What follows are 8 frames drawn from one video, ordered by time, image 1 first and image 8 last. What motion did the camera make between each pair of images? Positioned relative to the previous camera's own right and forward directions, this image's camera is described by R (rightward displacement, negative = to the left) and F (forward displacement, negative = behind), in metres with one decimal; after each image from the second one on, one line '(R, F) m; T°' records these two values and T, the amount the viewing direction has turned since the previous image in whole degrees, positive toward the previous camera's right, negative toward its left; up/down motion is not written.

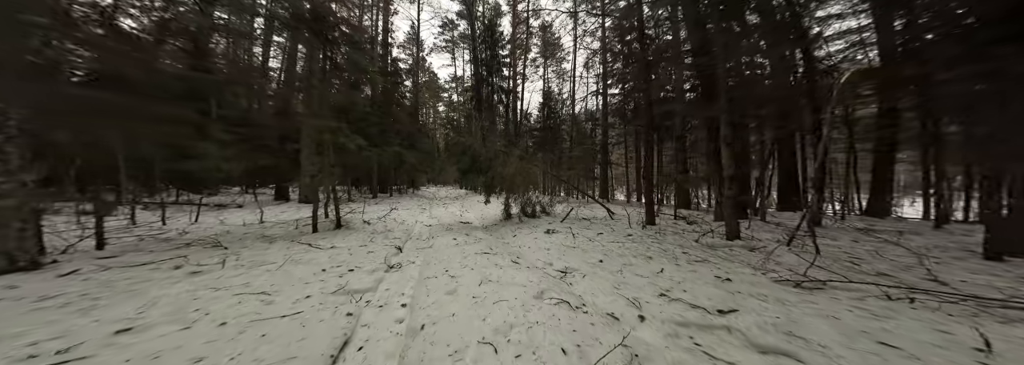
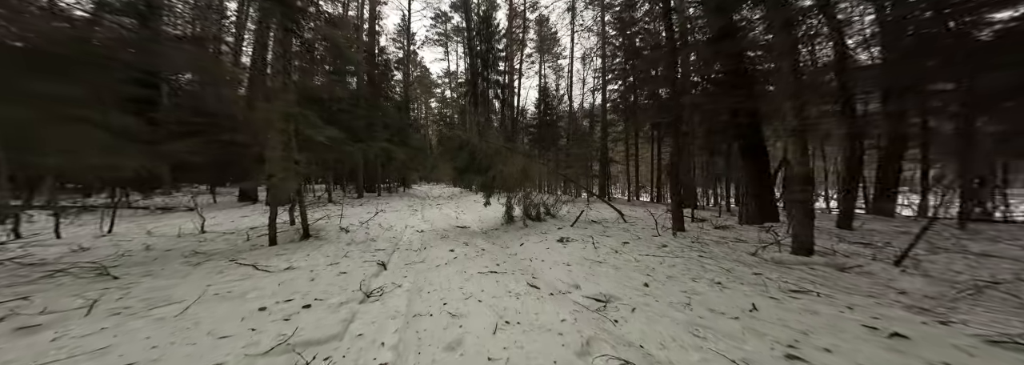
(-0.3, +0.8) m; +2°
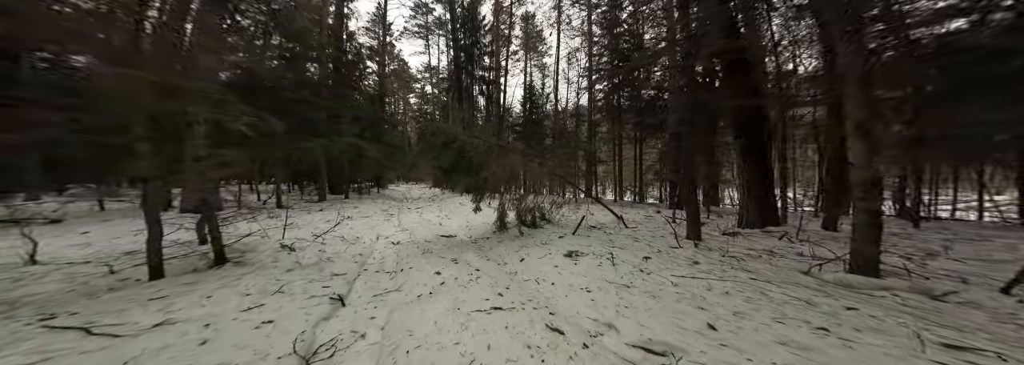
(-0.3, +0.8) m; +4°
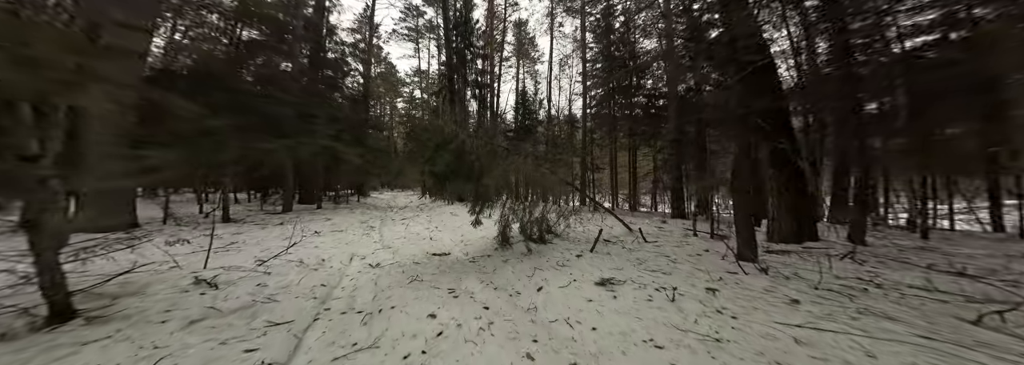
(-0.4, +1.0) m; +3°
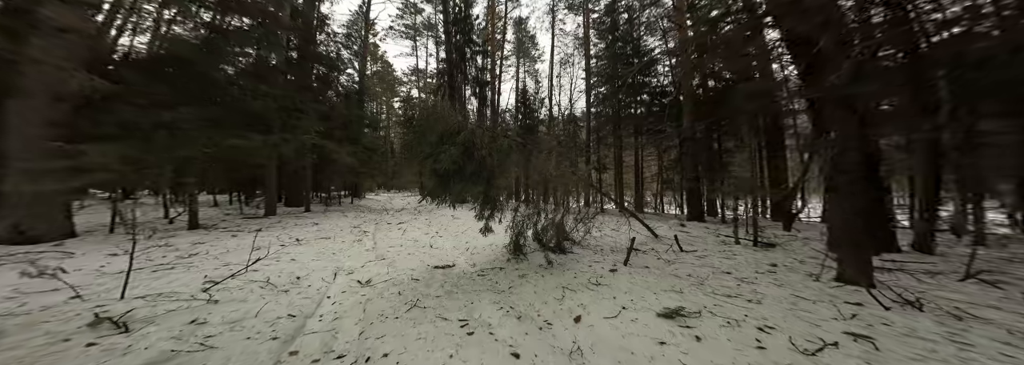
(-0.4, +0.9) m; +1°
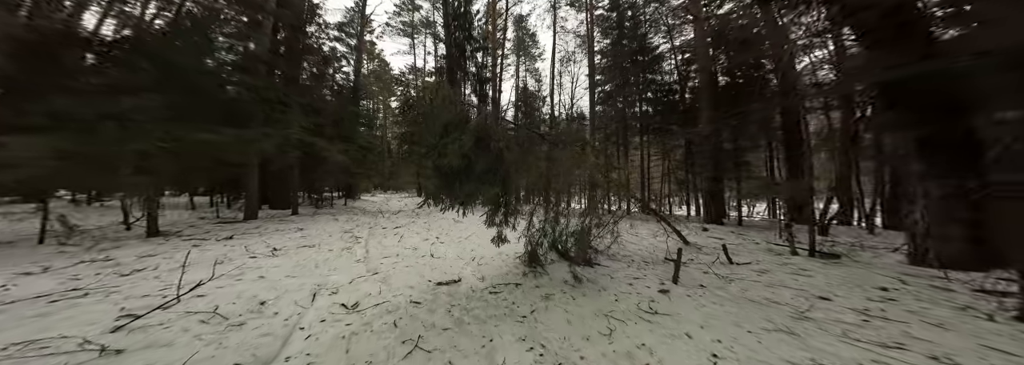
(-0.4, +0.9) m; +1°
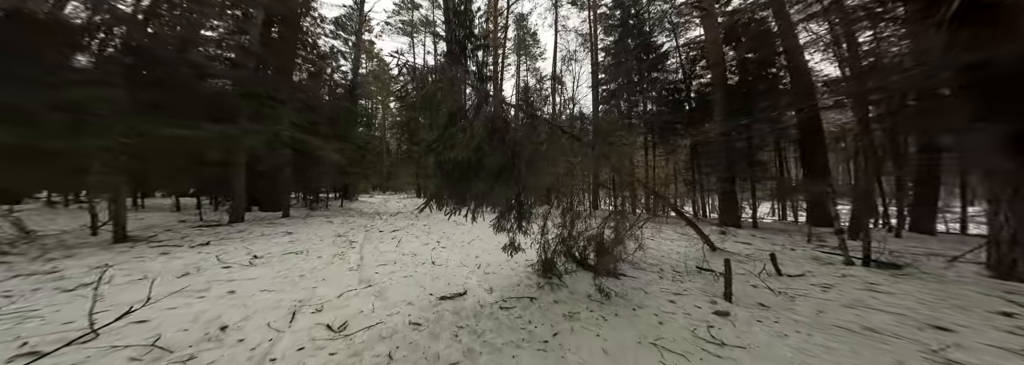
(-0.2, +0.6) m; 0°
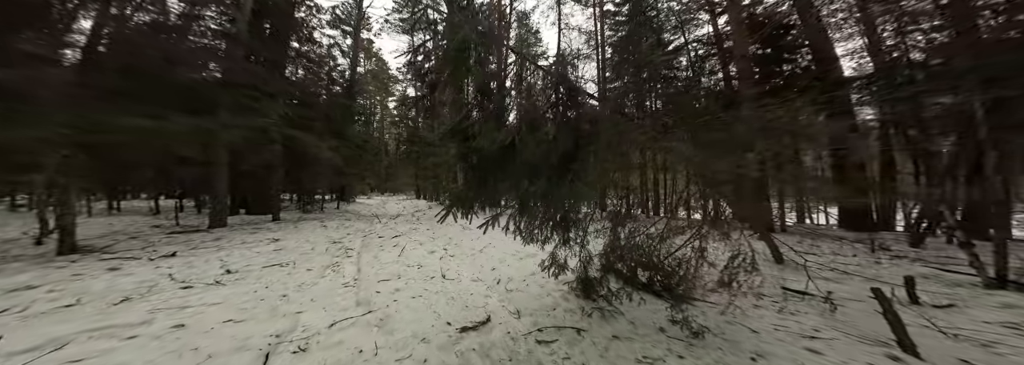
(-0.6, +1.0) m; 0°
